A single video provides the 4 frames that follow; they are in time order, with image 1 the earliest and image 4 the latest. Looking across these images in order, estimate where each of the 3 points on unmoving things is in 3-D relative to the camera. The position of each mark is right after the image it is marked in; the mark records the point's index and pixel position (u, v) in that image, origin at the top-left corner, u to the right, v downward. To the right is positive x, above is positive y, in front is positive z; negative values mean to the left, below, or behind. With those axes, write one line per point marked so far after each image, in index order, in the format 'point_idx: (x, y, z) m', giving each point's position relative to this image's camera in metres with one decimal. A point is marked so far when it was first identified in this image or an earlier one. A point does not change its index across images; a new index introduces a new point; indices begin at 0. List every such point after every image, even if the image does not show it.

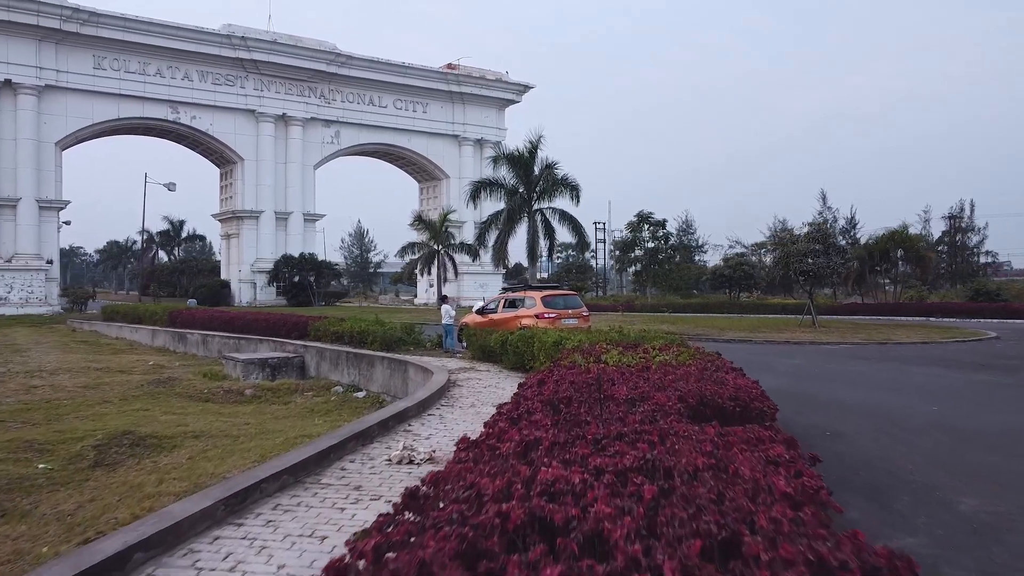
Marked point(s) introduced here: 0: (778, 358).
0: (+4.9, -1.3, +13.7) m
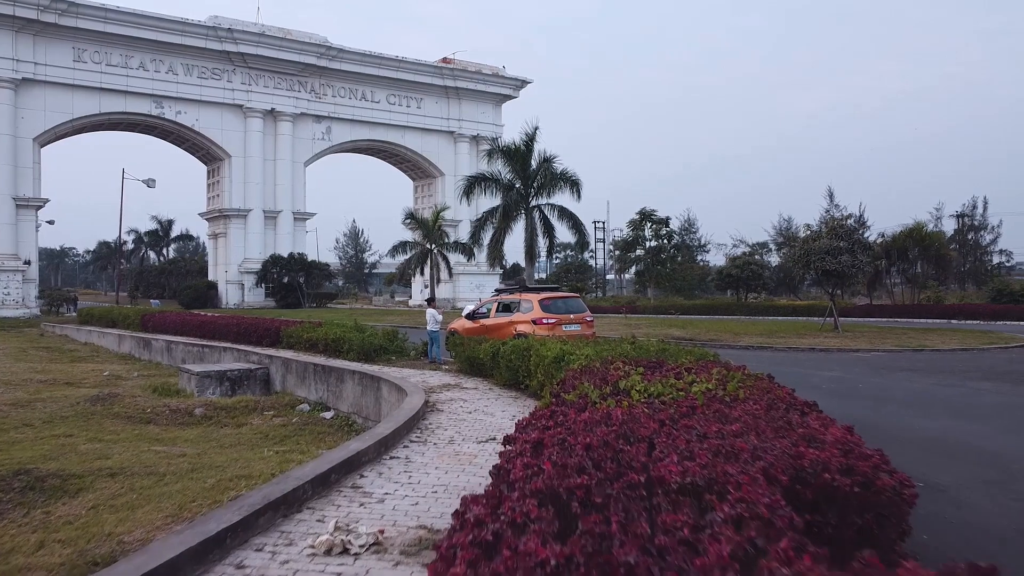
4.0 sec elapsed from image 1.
0: (+4.8, -1.3, +12.0) m
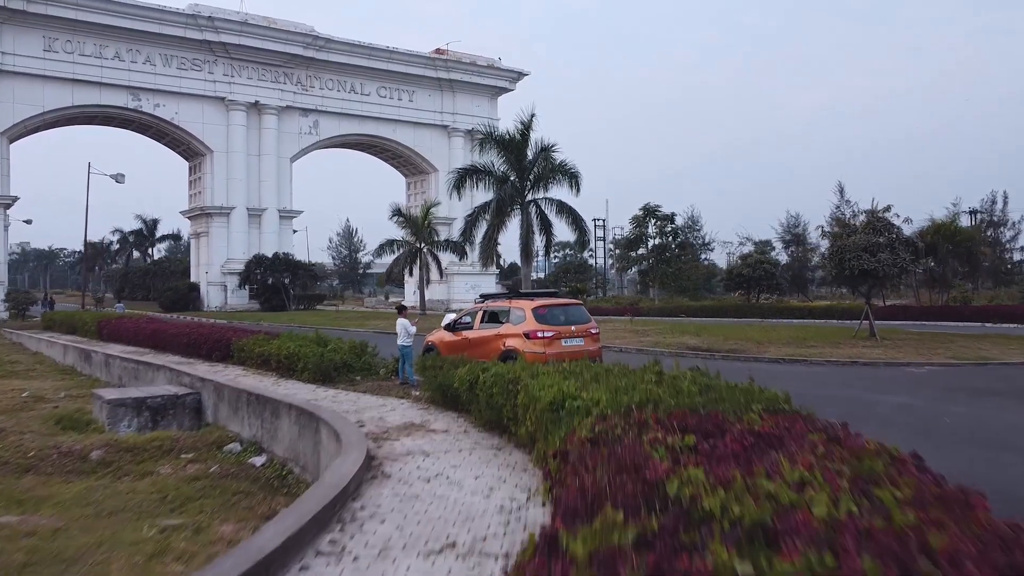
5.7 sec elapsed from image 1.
0: (+4.6, -1.4, +9.7) m
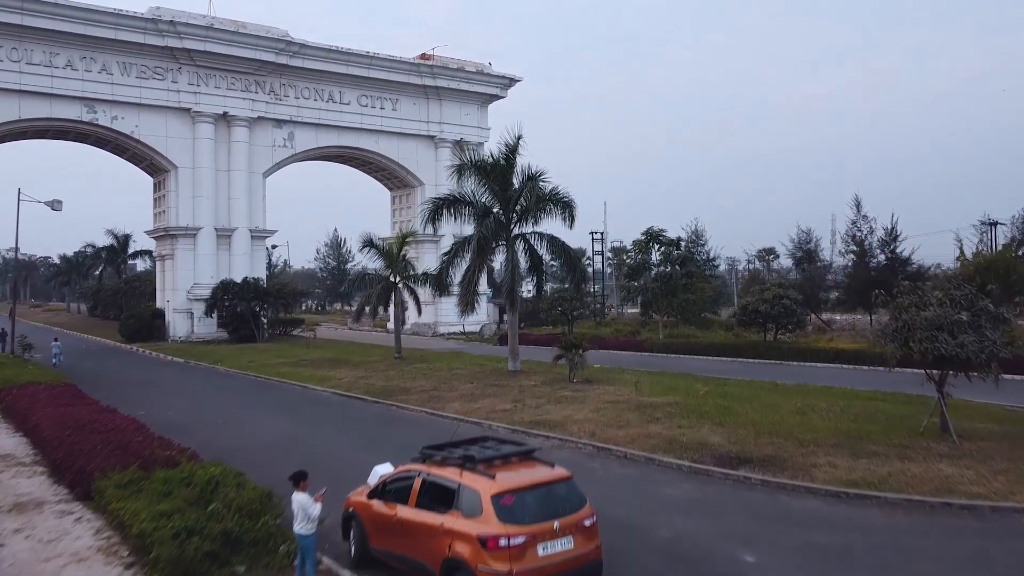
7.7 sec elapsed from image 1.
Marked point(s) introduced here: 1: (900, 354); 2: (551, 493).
0: (+4.2, -2.9, +6.0) m
1: (+6.8, -1.1, +13.3) m
2: (+0.3, -1.8, +6.8) m
